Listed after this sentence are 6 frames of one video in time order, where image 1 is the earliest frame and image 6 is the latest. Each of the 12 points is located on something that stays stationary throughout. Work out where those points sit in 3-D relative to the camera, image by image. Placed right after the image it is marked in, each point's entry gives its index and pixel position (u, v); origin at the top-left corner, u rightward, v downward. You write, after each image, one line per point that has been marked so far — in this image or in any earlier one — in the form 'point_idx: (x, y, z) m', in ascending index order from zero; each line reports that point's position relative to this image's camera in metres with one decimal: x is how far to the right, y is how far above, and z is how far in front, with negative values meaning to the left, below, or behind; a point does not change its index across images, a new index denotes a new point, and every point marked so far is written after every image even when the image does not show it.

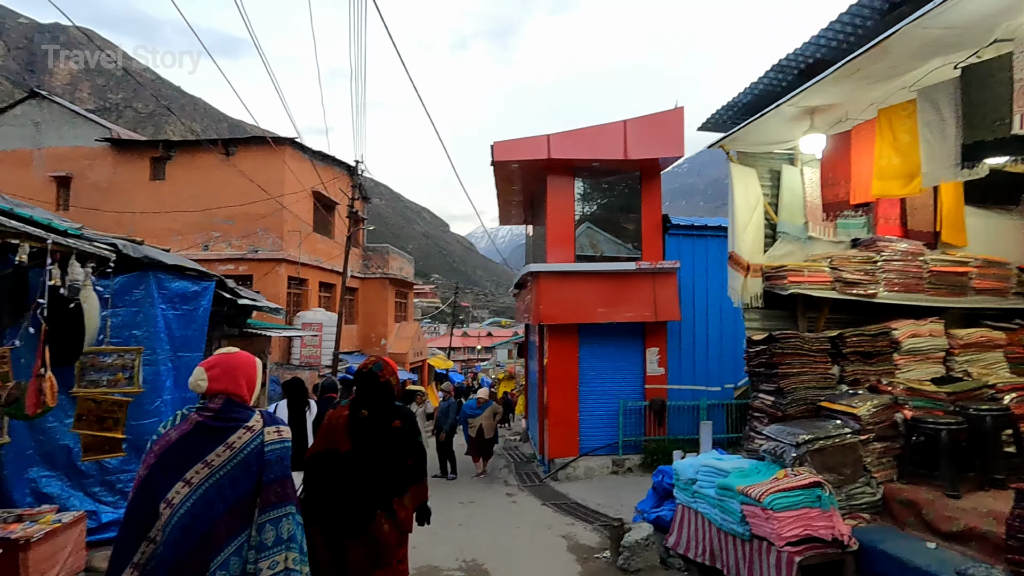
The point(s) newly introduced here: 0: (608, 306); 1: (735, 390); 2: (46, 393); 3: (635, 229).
0: (+1.7, -0.3, +9.6) m
1: (+4.3, -2.0, +10.3) m
2: (-3.7, -0.8, +4.3) m
3: (+2.3, +1.1, +10.3) m
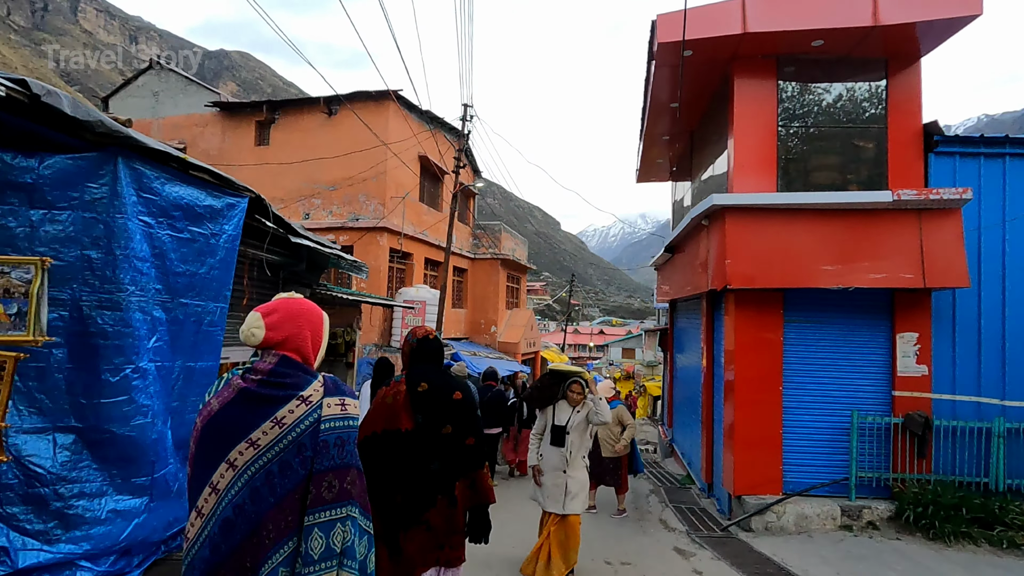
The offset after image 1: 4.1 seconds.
0: (+3.7, +0.3, +6.1) m
1: (+6.3, -1.4, +6.2) m
2: (-2.7, -0.1, +1.9) m
3: (+4.4, +1.7, +6.6) m
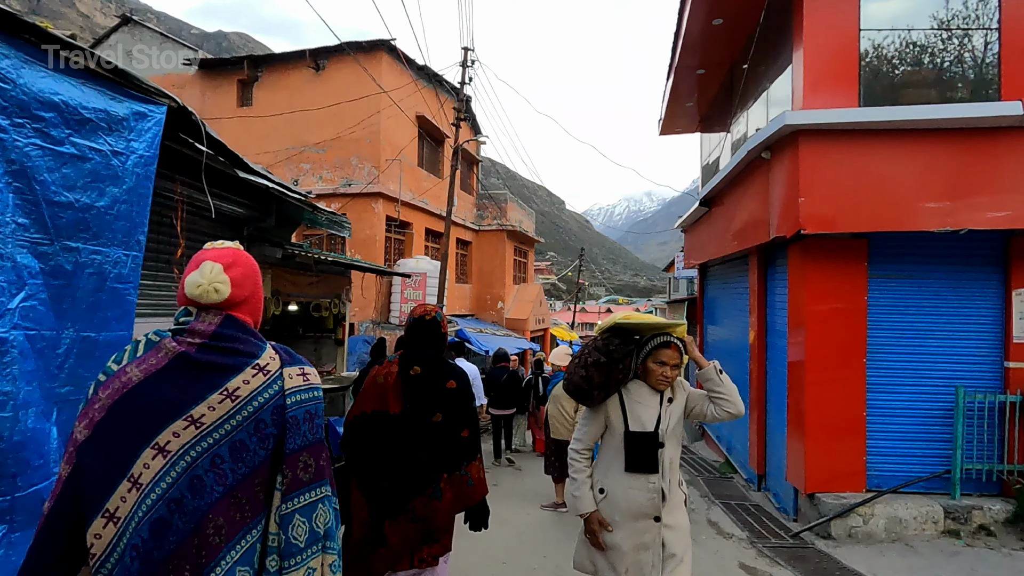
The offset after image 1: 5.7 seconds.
0: (+3.8, +0.8, +4.7) m
1: (+6.5, -0.8, +4.9) m
2: (-2.6, +0.1, +0.6) m
3: (+4.6, +2.2, +5.2) m
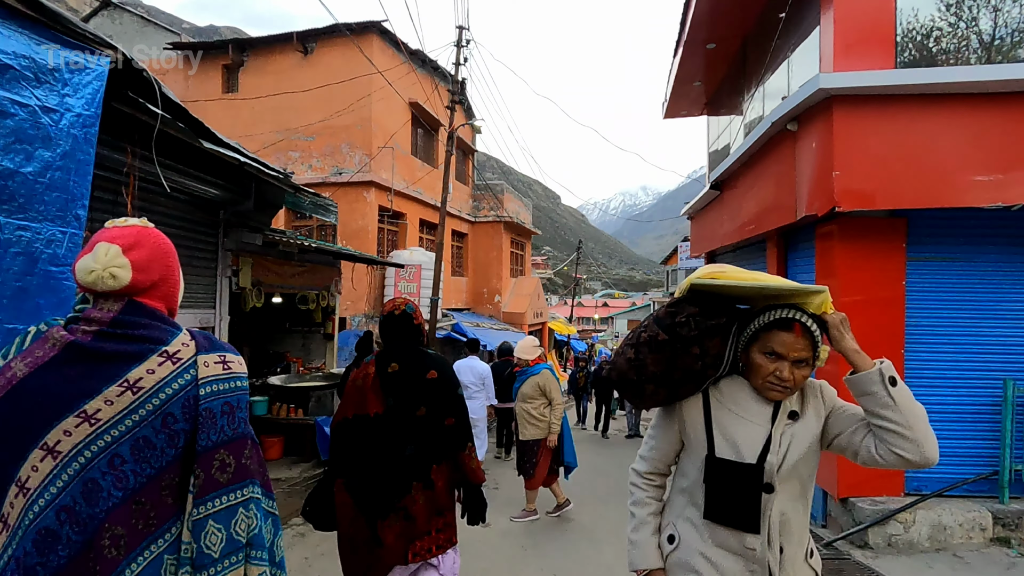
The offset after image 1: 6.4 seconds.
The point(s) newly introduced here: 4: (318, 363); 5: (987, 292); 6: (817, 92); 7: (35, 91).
0: (+3.8, +0.9, +4.2) m
1: (+6.5, -0.7, +4.5) m
2: (-2.6, +0.2, +0.1) m
3: (+4.6, +2.4, +4.7) m
4: (-3.2, -1.2, +8.8) m
5: (+4.1, 0.0, +4.6) m
6: (+2.5, +1.6, +4.5) m
7: (-2.4, +1.0, +2.6) m
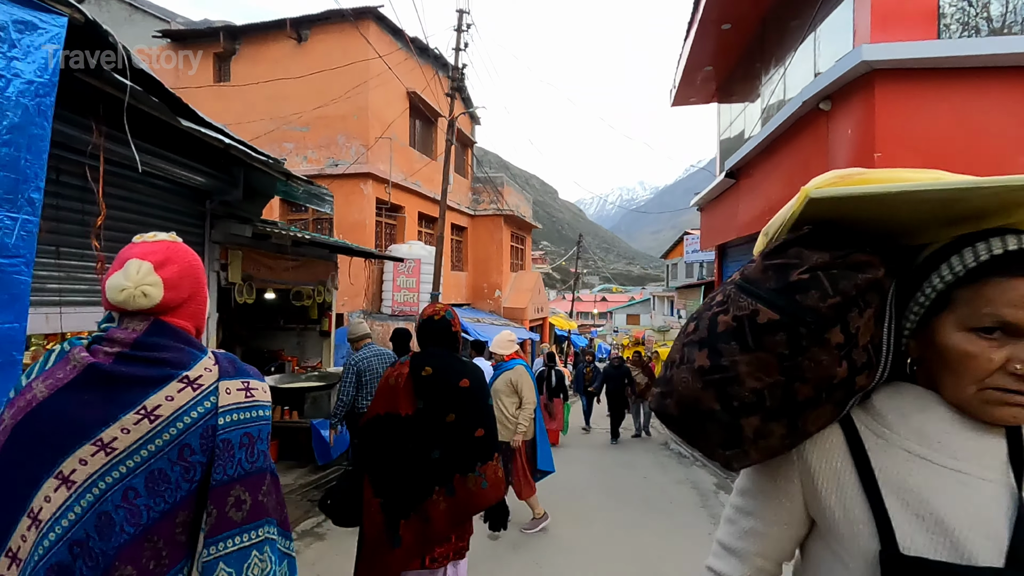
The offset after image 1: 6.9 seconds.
0: (+3.9, +1.0, +3.9) m
1: (+6.6, -0.6, +4.2) m
2: (-2.5, +0.2, -0.3) m
3: (+4.6, +2.5, +4.3) m
4: (-3.1, -1.2, +8.5) m
5: (+4.2, 0.0, +4.3) m
6: (+2.6, +1.7, +4.1) m
7: (-2.3, +1.0, +2.2) m
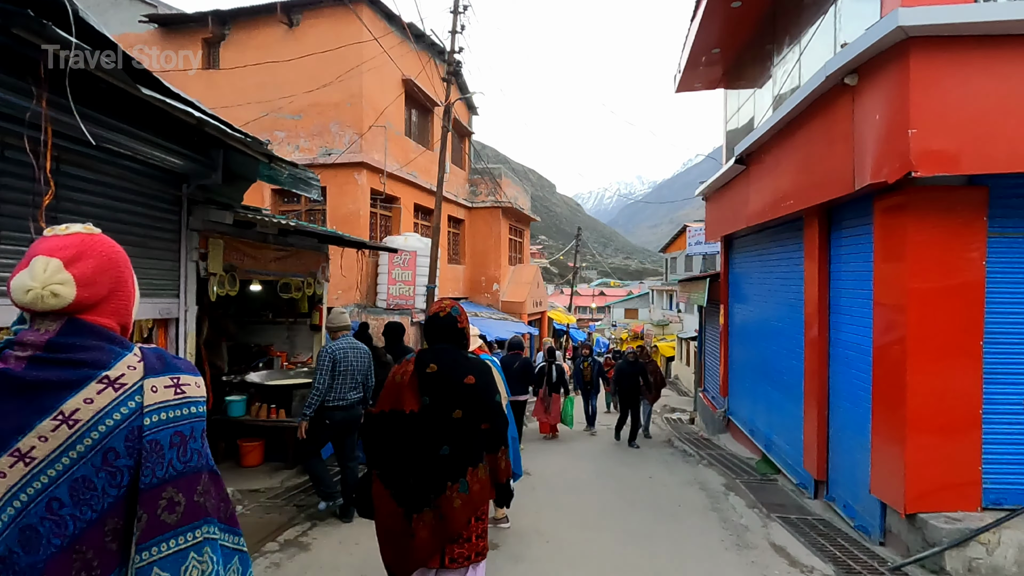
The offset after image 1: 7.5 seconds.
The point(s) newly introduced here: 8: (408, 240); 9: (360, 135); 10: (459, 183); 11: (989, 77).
0: (+3.9, +1.1, +3.5) m
1: (+6.6, -0.5, +3.8) m
2: (-2.4, +0.2, -0.6) m
3: (+4.6, +2.5, +4.0) m
4: (-3.1, -1.0, +8.1) m
5: (+4.2, +0.1, +3.9) m
6: (+2.6, +1.7, +3.7) m
7: (-2.2, +1.1, +1.8) m
8: (-2.3, +1.1, +11.9) m
9: (-3.4, +3.4, +12.0) m
10: (-1.7, +3.5, +17.7) m
11: (+3.2, +1.4, +3.6) m
